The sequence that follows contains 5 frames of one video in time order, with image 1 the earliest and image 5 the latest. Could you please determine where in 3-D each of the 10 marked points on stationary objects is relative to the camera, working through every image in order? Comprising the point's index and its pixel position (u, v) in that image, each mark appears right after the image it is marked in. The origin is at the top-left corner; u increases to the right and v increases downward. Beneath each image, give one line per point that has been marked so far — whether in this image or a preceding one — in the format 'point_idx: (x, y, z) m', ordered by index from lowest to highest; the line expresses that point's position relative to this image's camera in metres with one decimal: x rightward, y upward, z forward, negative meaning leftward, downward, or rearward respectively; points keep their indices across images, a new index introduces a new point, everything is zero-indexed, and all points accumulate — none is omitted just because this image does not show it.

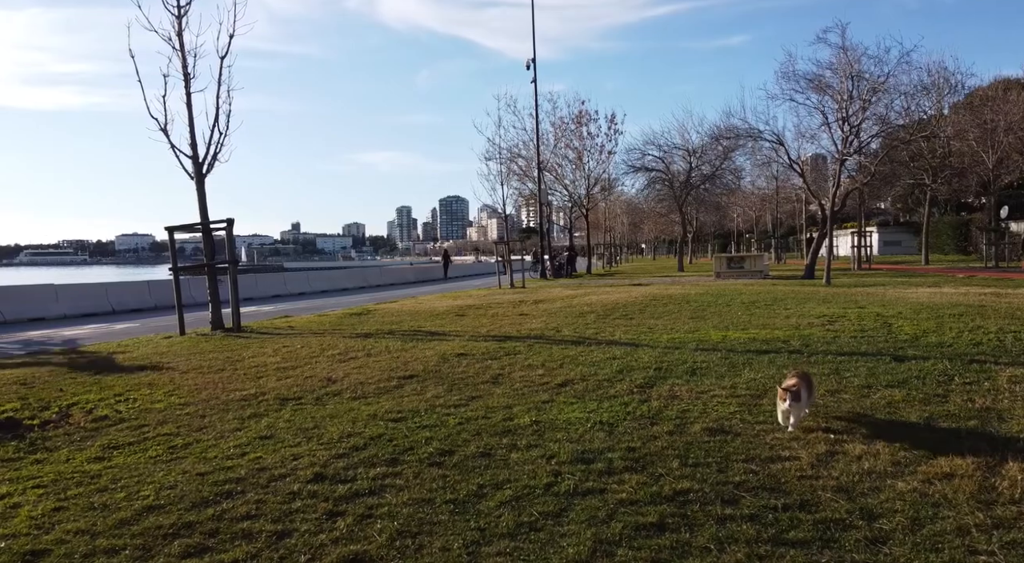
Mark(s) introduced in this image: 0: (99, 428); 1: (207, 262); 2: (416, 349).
0: (-4.0, -1.4, +6.0) m
1: (-6.6, +0.4, +13.2) m
2: (-1.5, -1.0, +9.5) m
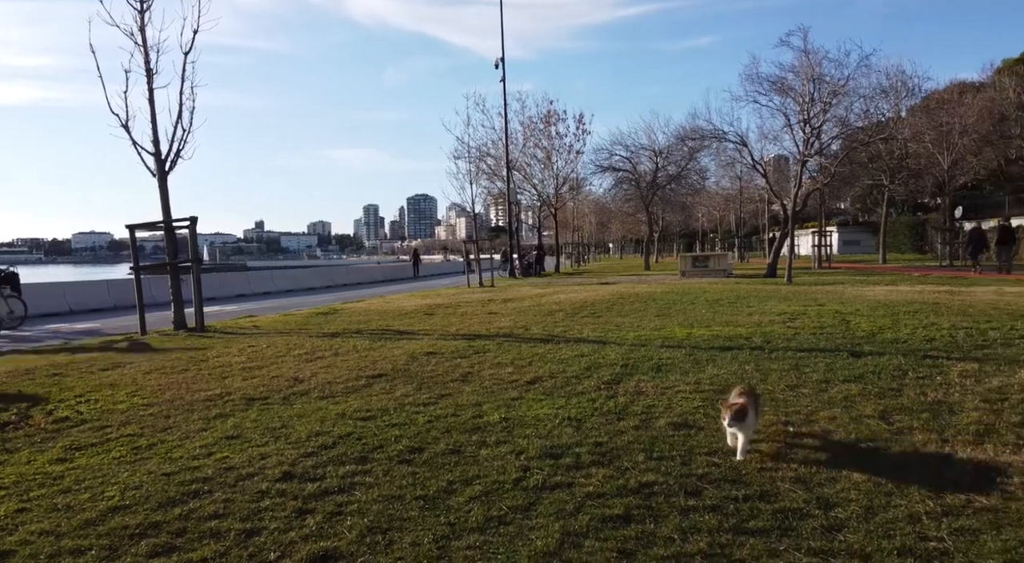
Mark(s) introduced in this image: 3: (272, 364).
0: (-4.3, -1.4, +5.9) m
1: (-7.2, +0.4, +12.9) m
2: (-2.0, -1.0, +9.4) m
3: (-3.4, -1.1, +8.5) m
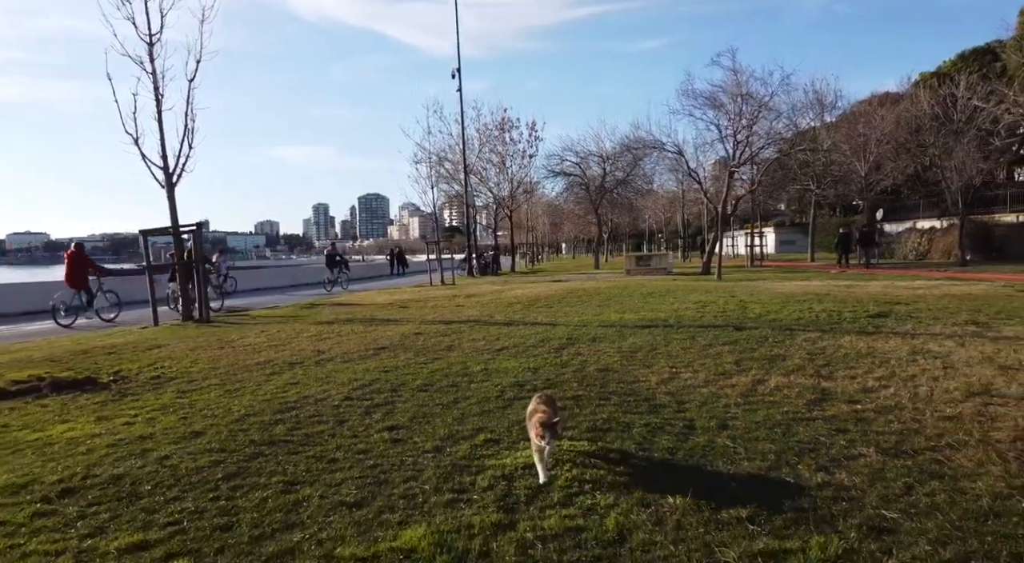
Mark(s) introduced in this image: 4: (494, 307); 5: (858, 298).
0: (-4.6, -1.3, +7.9) m
1: (-8.1, +0.5, +14.7) m
2: (-2.6, -0.9, +11.6) m
3: (-3.9, -1.1, +10.6) m
4: (-0.5, -0.7, +15.9) m
5: (+8.9, -0.4, +15.6) m
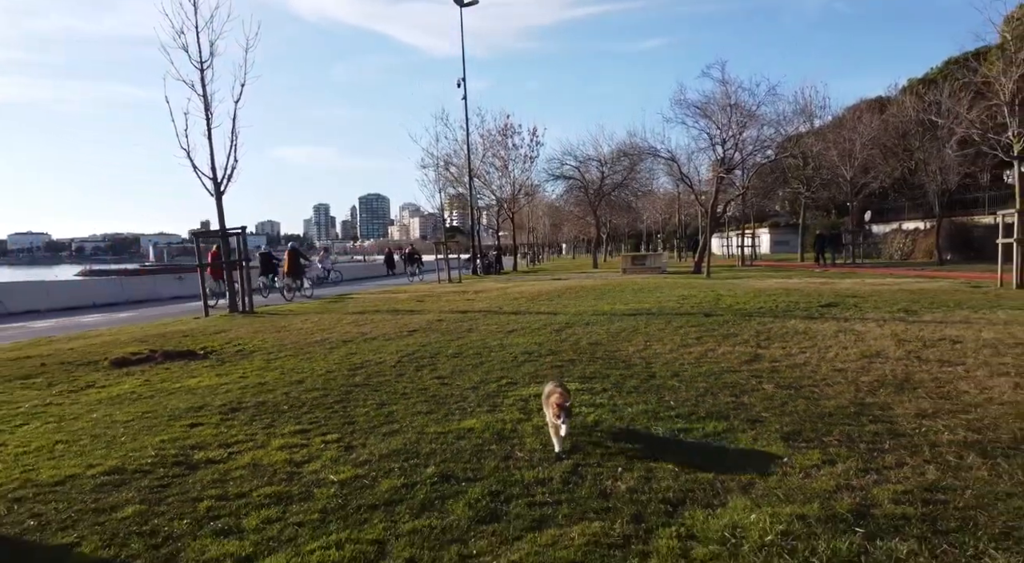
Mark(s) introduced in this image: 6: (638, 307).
0: (-4.4, -1.2, +10.1) m
1: (-7.9, +0.6, +16.9) m
2: (-2.4, -0.8, +13.8) m
3: (-3.7, -1.0, +12.7) m
4: (-0.3, -0.6, +18.0) m
5: (+9.0, -0.3, +17.7) m
6: (+3.0, -0.6, +14.3) m
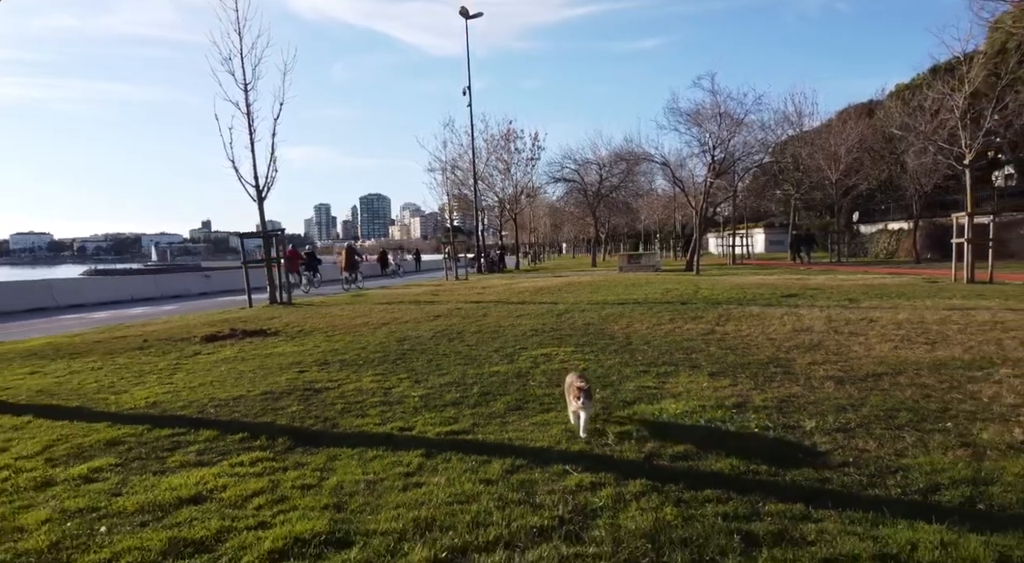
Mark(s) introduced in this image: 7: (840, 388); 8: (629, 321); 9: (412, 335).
0: (-4.2, -1.0, +12.5) m
1: (-7.7, +0.7, +19.3) m
2: (-2.2, -0.7, +16.2) m
3: (-3.5, -0.8, +15.2) m
4: (-0.1, -0.4, +20.5) m
5: (+9.2, -0.1, +20.1) m
6: (+3.2, -0.5, +16.7) m
7: (+3.6, -1.2, +6.7) m
8: (+2.3, -0.8, +12.2) m
9: (-1.8, -1.0, +11.1) m
